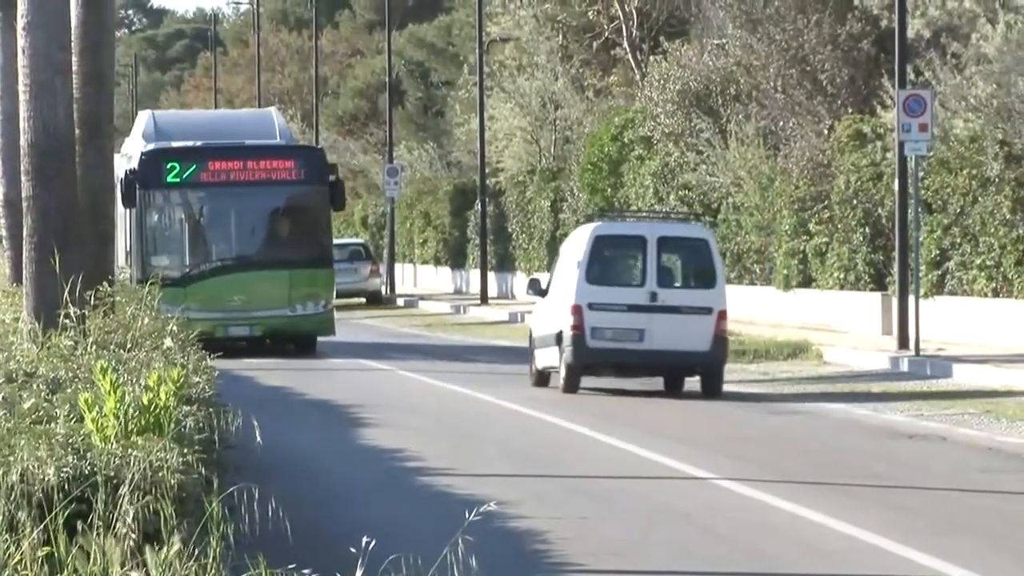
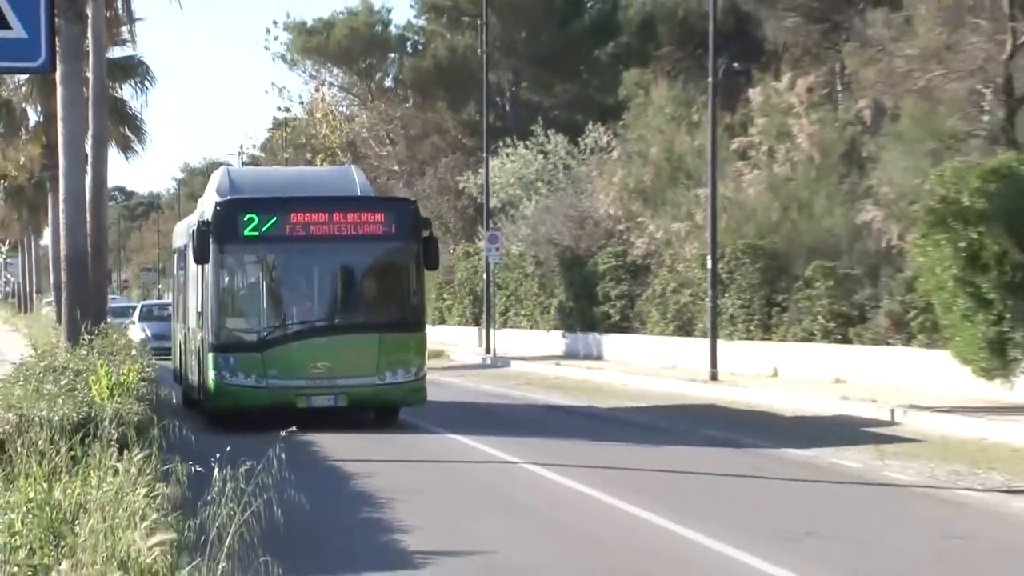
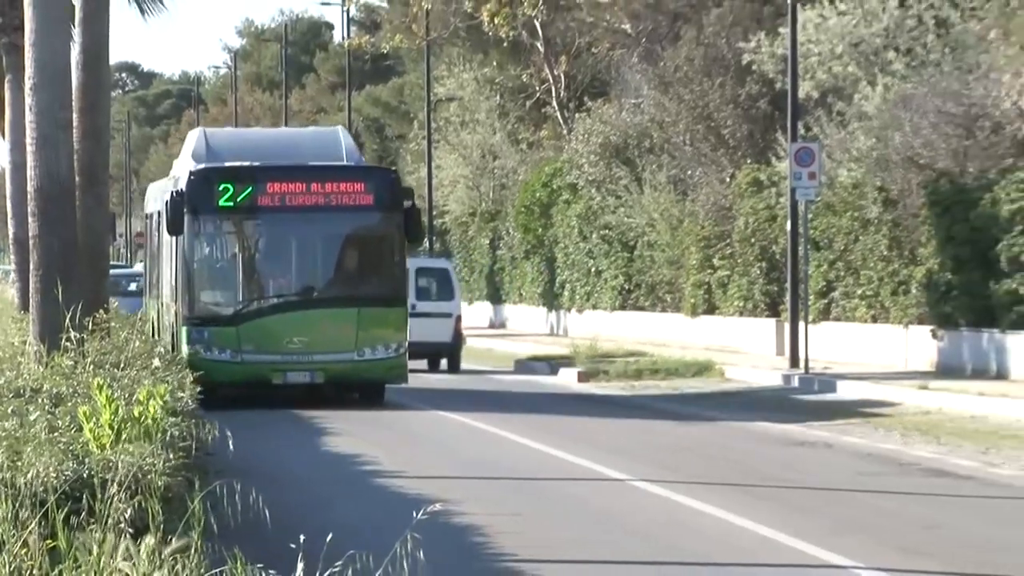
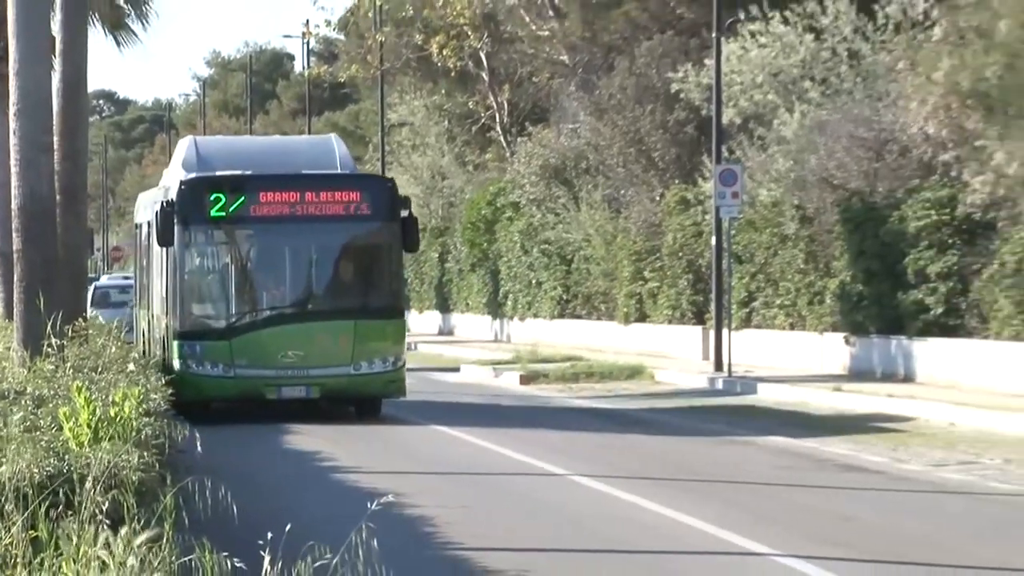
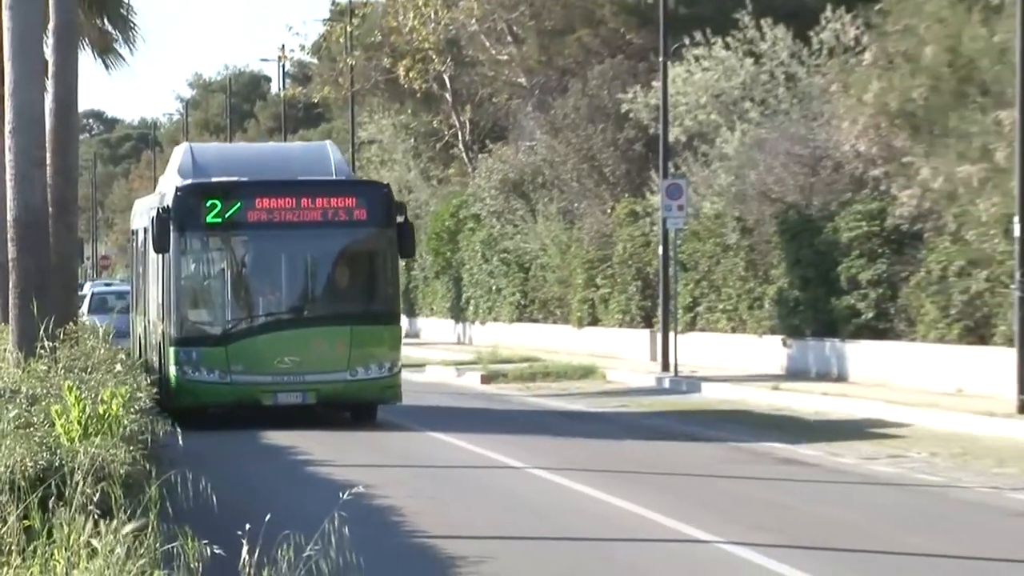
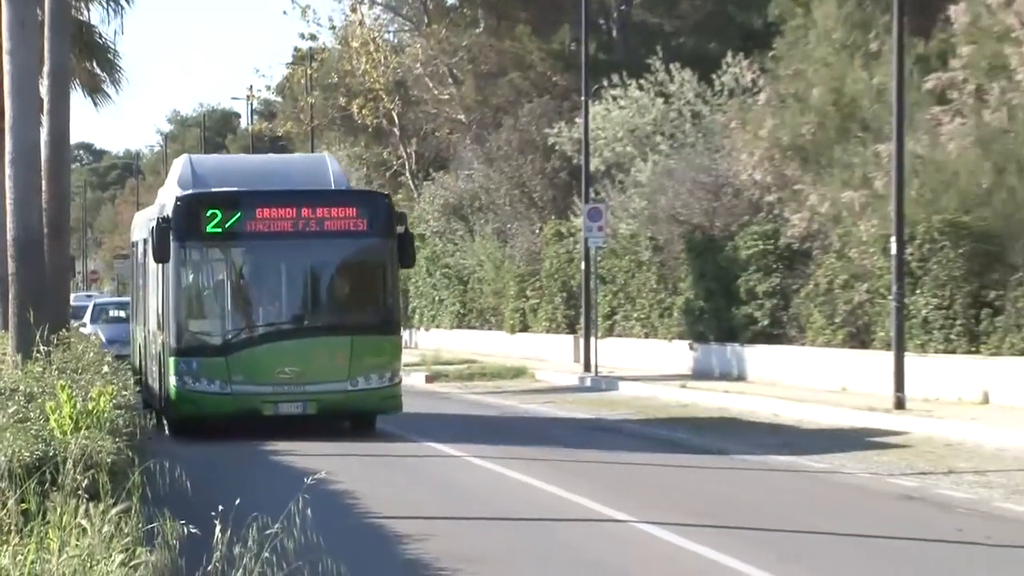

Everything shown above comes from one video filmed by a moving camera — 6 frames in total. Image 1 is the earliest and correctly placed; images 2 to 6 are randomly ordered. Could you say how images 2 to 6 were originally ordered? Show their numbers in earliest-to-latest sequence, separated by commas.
3, 4, 5, 6, 2
